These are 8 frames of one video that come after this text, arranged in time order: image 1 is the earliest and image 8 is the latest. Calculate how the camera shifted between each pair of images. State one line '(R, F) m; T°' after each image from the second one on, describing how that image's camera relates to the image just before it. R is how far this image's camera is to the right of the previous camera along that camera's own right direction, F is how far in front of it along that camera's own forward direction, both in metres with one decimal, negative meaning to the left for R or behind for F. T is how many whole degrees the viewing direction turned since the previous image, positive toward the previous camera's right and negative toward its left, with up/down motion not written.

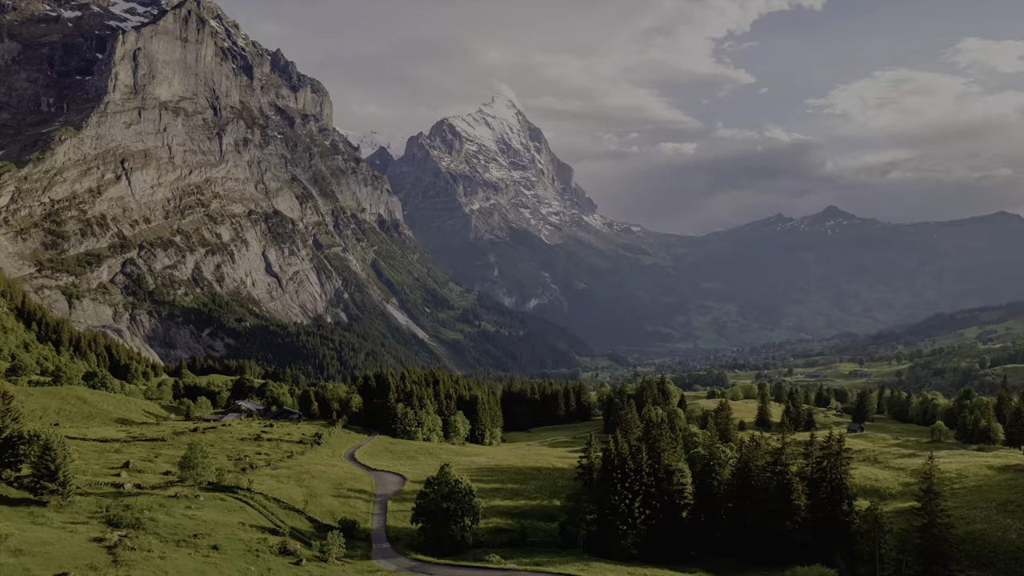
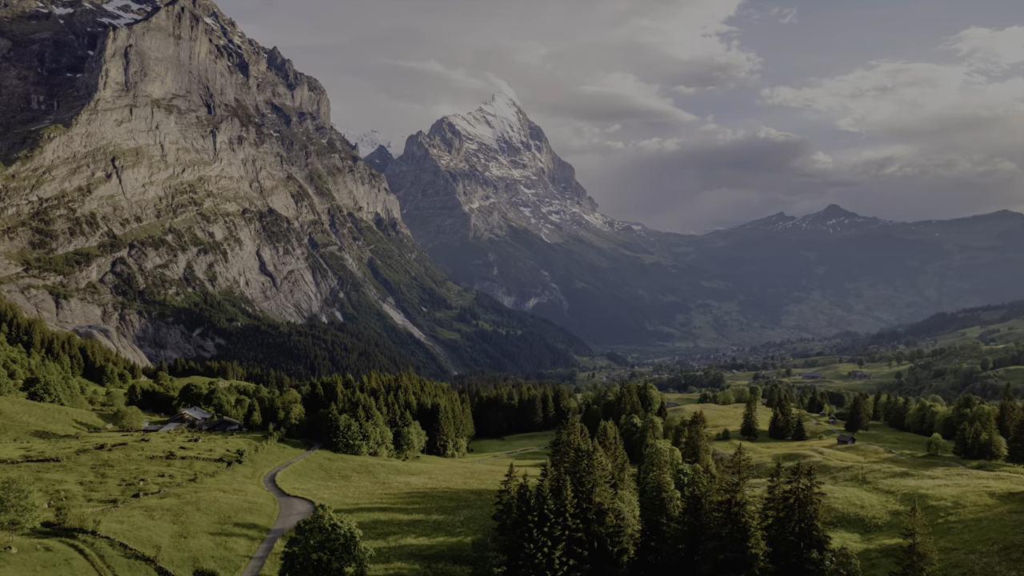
(+3.9, +5.1) m; 0°
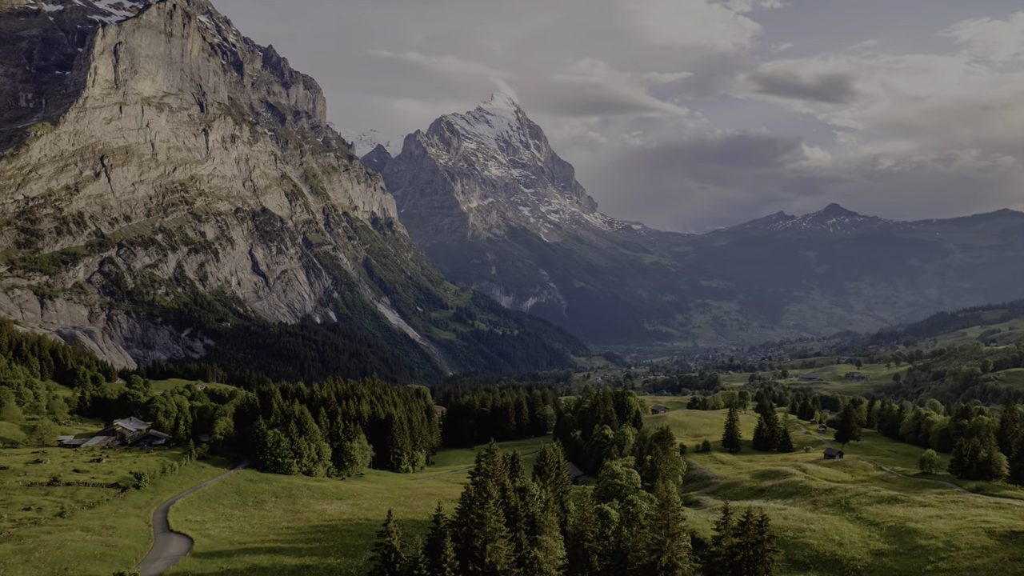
(+4.0, +5.1) m; 0°
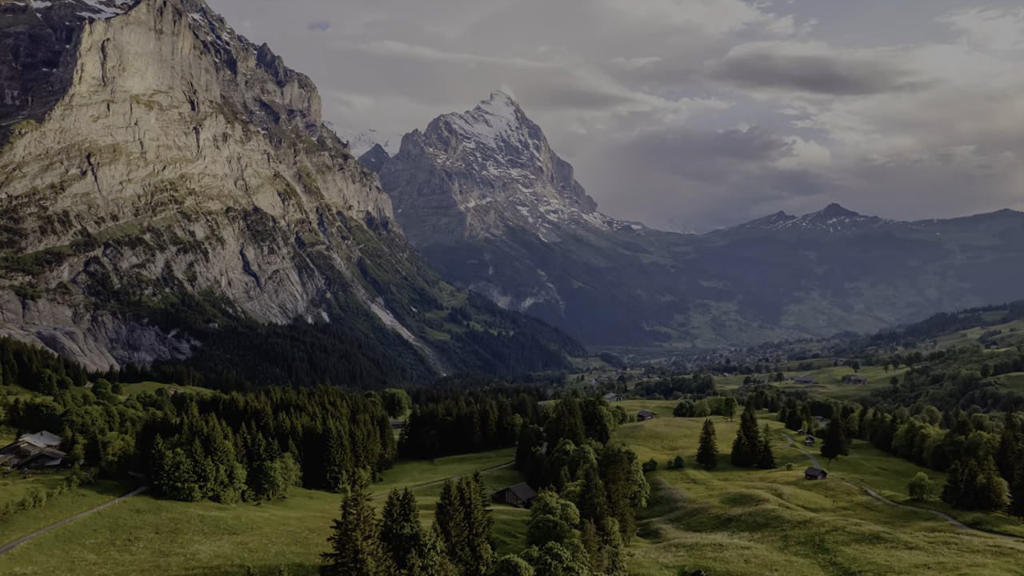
(+4.5, +5.8) m; 0°
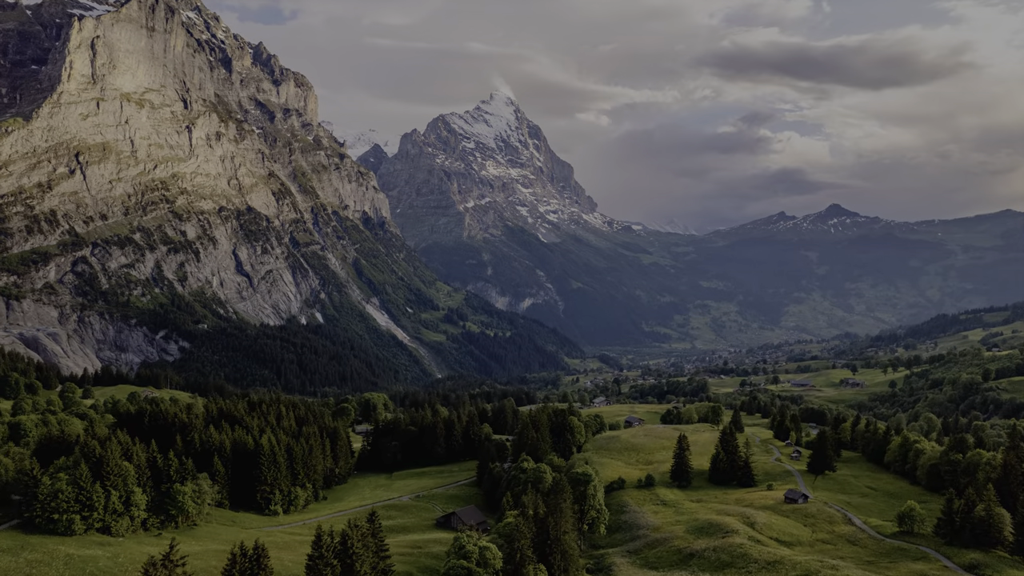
(+4.1, +5.4) m; 0°
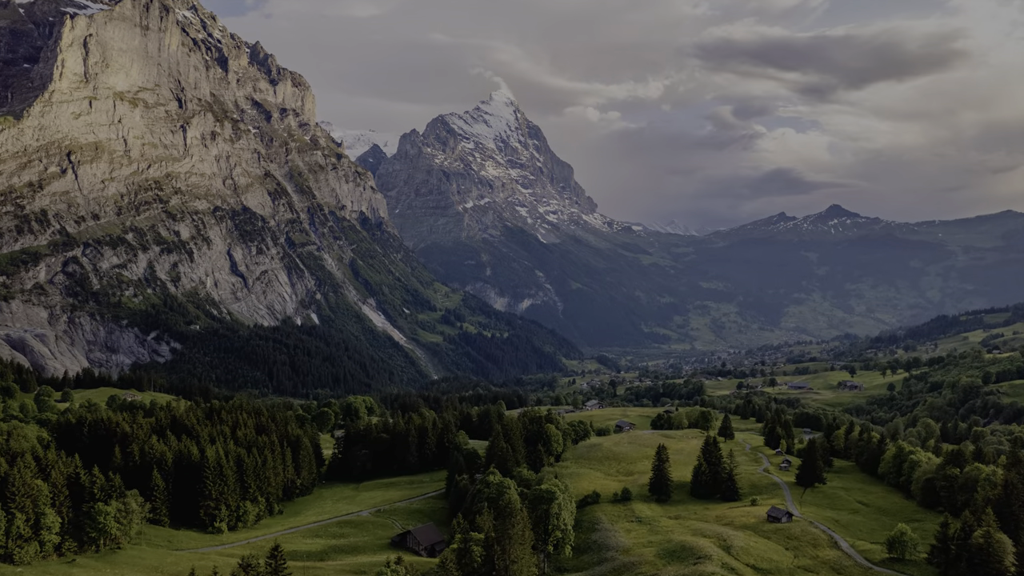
(+2.8, +3.6) m; 0°
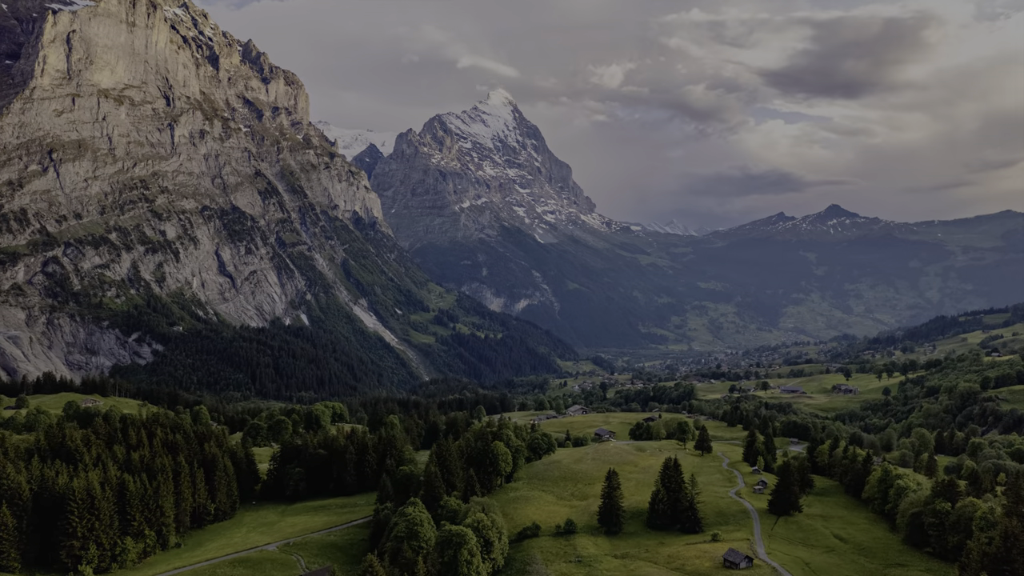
(+5.3, +6.9) m; 0°
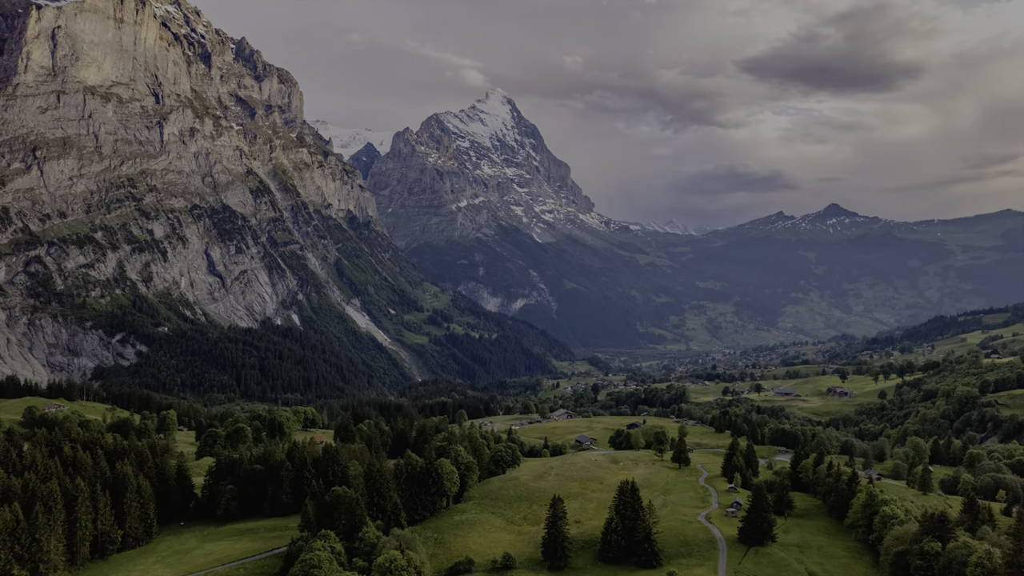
(+4.6, +5.9) m; 0°
